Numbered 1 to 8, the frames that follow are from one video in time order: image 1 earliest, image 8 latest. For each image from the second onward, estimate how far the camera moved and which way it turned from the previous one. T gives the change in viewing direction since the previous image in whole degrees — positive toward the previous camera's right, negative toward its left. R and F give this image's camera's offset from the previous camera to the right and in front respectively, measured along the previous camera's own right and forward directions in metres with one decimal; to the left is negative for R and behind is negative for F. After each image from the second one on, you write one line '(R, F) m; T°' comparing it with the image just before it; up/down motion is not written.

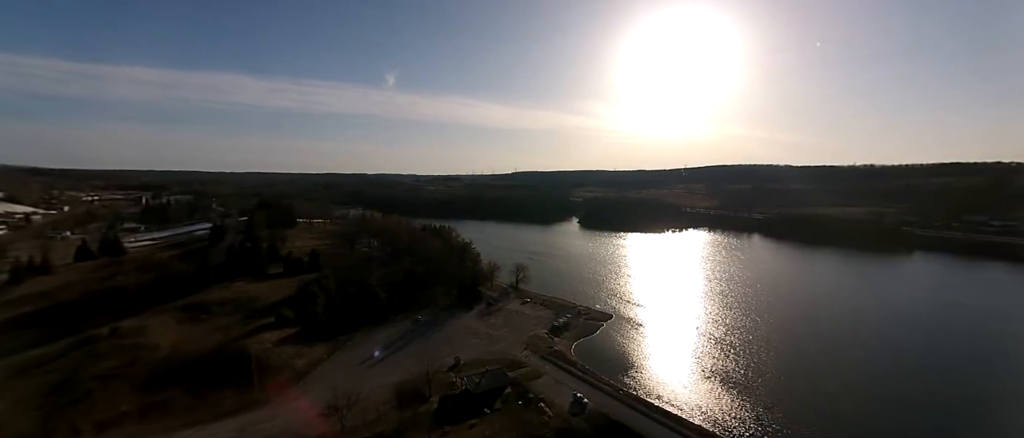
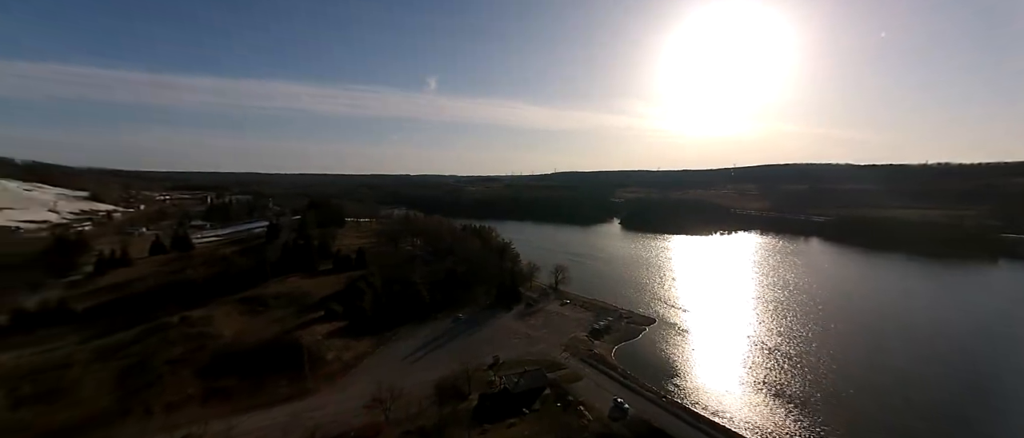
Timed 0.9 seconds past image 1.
(+0.8, +0.2) m; -6°
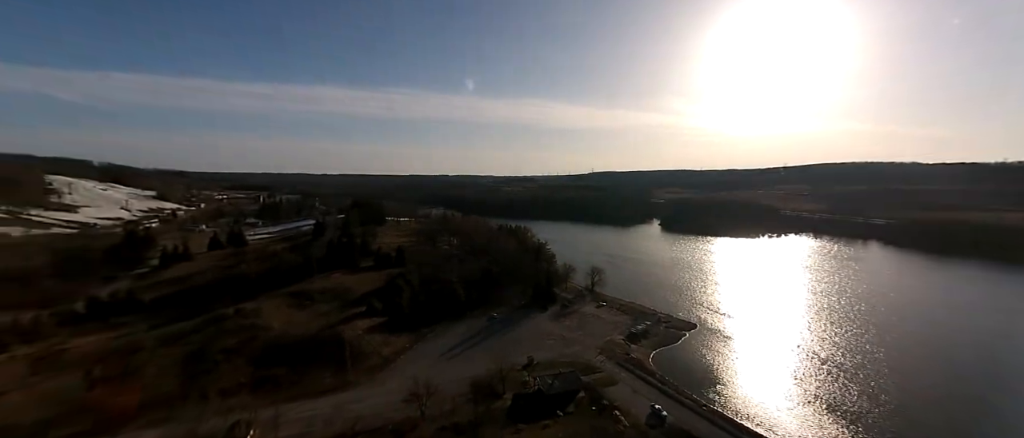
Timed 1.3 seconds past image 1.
(+1.3, +0.1) m; -5°
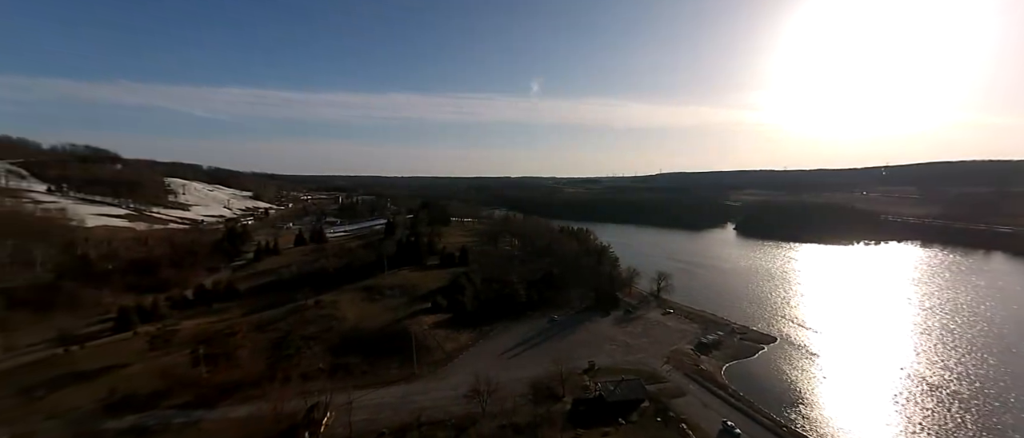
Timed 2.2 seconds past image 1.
(+1.0, +0.2) m; -9°
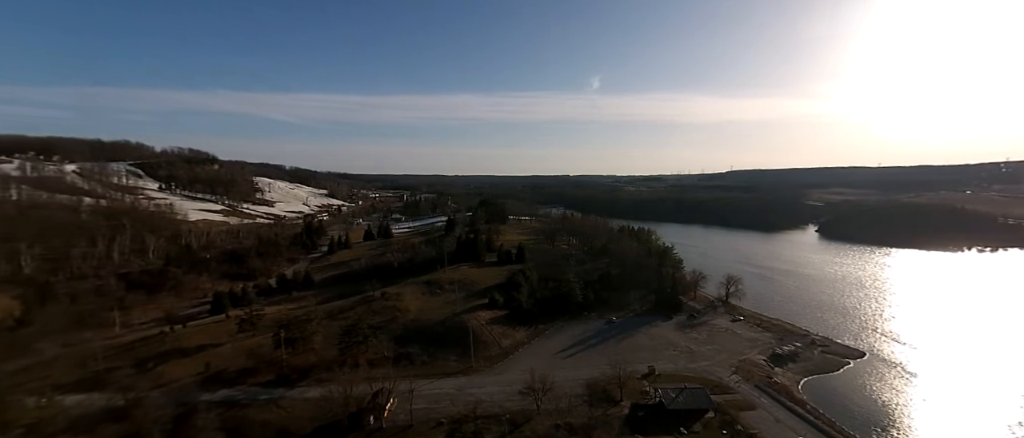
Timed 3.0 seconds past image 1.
(+1.6, 0.0) m; -8°
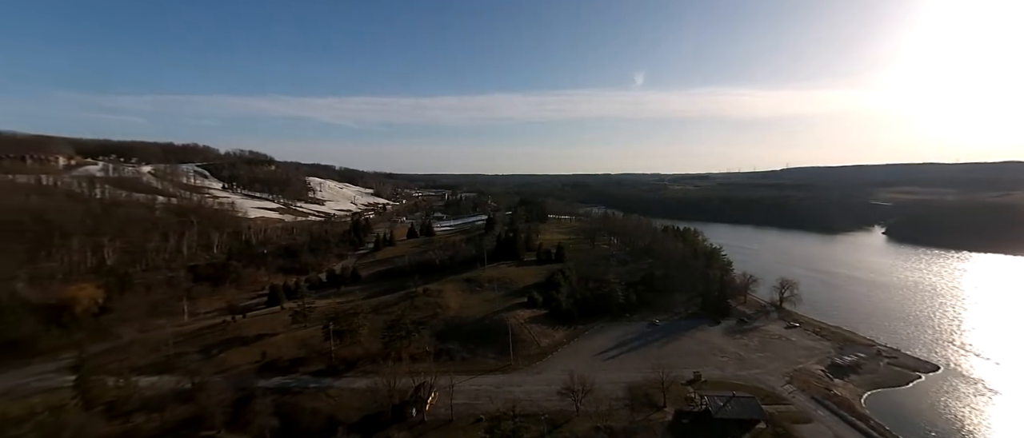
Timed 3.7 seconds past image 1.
(+0.9, +0.1) m; -6°
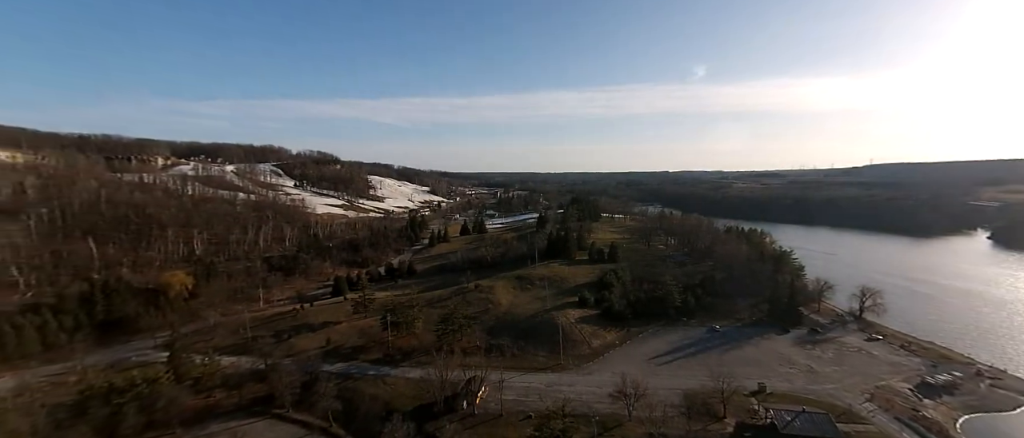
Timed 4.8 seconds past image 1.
(+1.0, +0.1) m; -7°
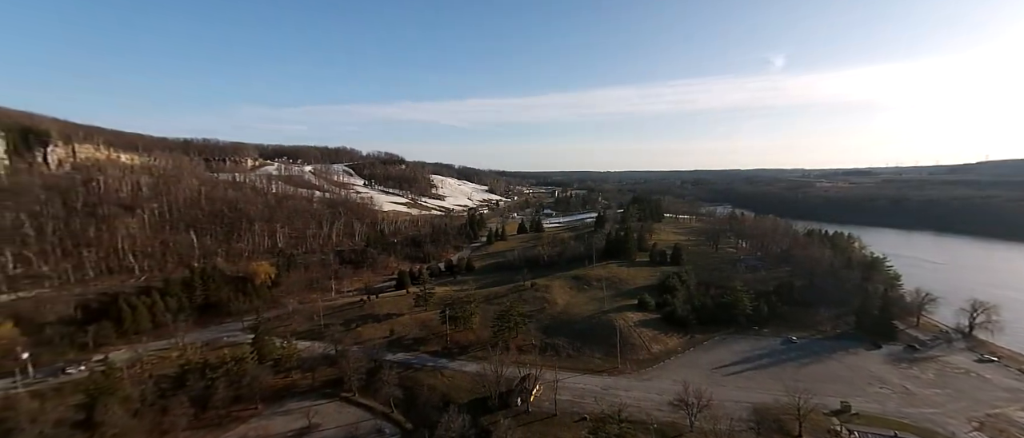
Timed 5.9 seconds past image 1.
(+1.2, 0.0) m; -8°
